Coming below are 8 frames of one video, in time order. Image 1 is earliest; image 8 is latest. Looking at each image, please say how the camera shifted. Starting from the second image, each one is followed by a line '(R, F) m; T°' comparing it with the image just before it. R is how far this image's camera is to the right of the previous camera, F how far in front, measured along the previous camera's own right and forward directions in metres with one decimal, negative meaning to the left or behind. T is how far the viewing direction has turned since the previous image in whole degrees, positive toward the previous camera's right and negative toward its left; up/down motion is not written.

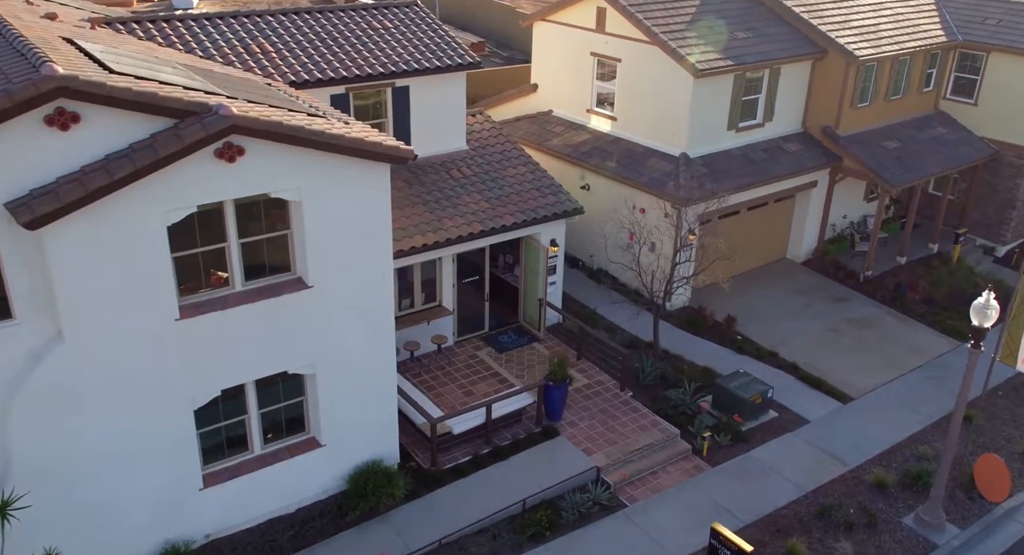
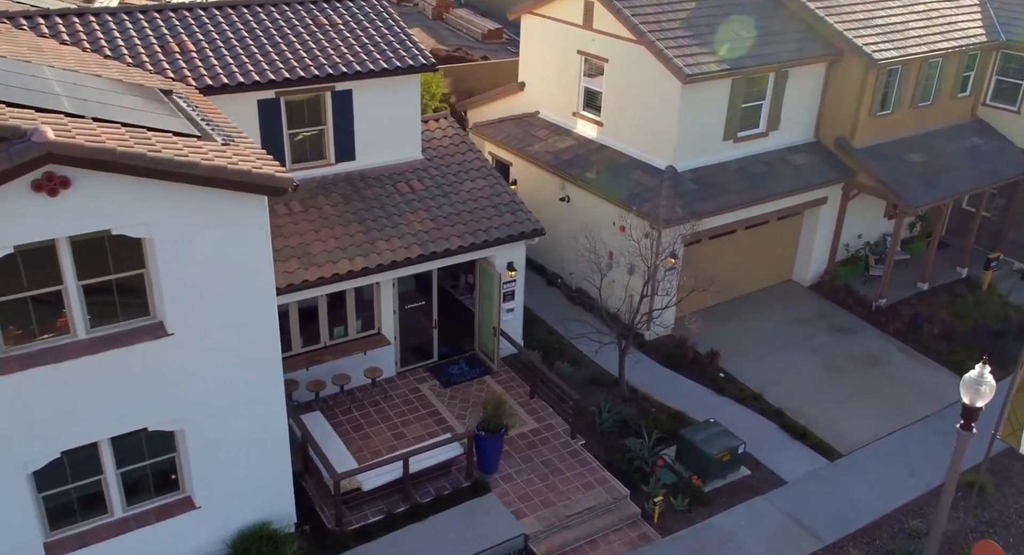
(+2.0, +1.9) m; -4°
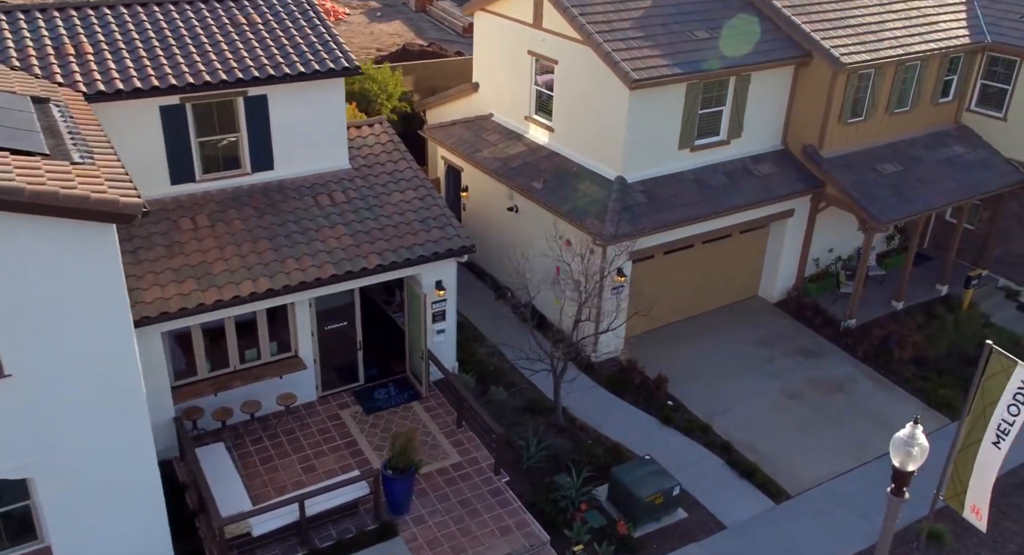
(+1.5, +1.1) m; -1°
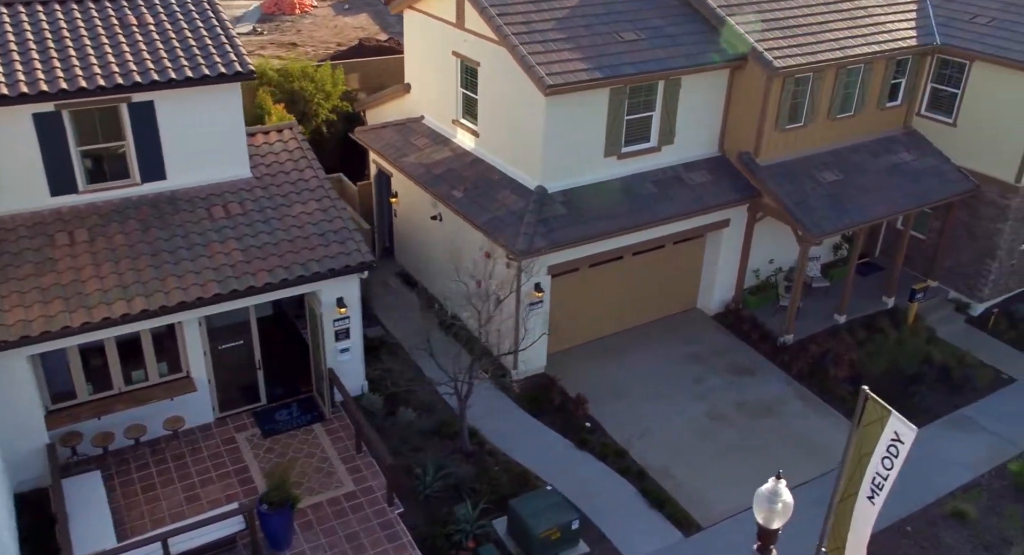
(+1.6, +0.8) m; 0°
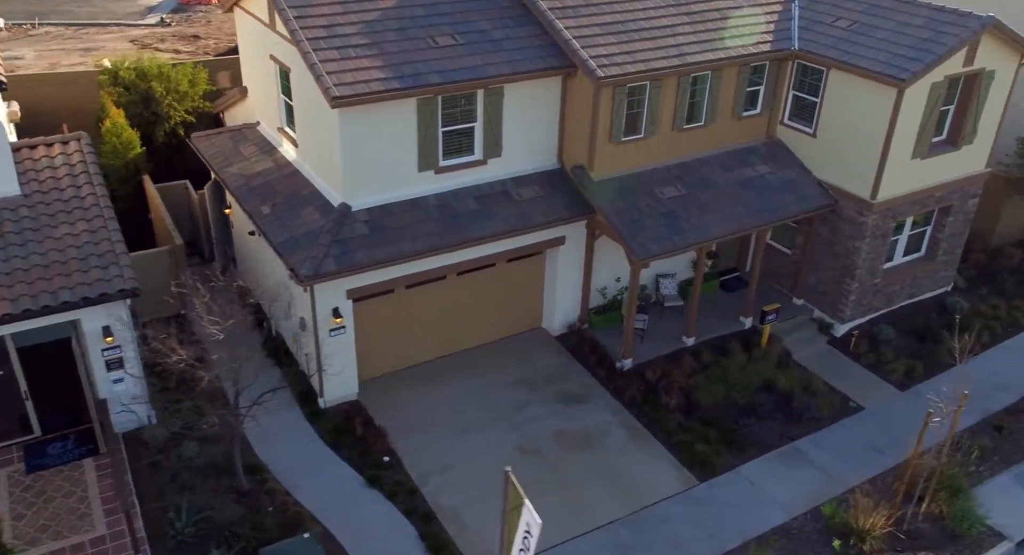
(+3.4, +1.0) m; 0°
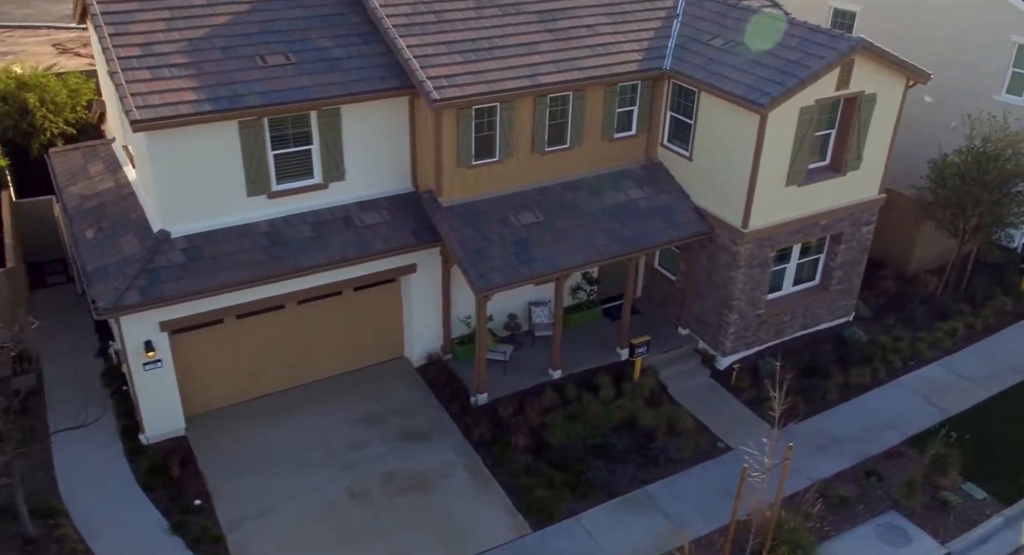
(+3.1, +0.9) m; -1°
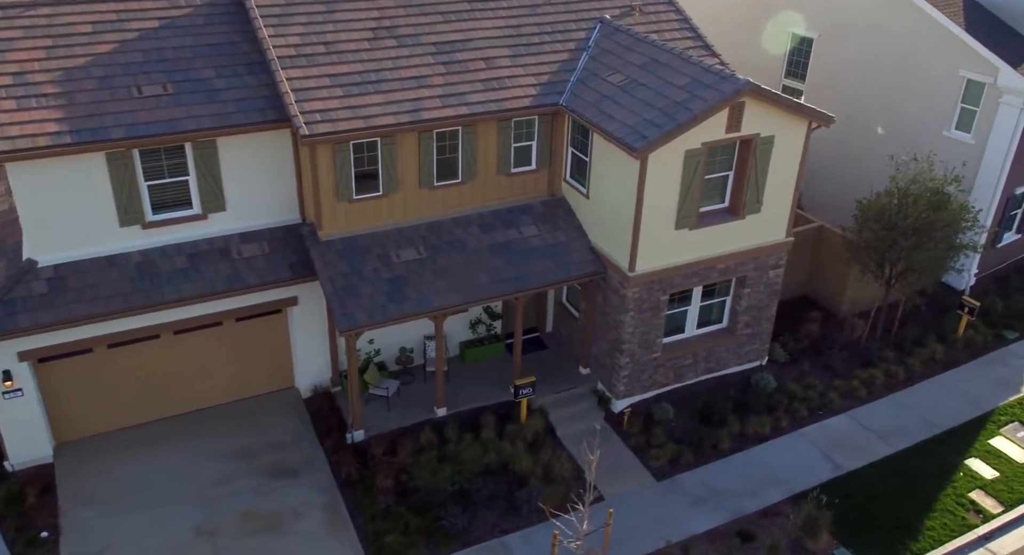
(+3.0, +0.3) m; -3°
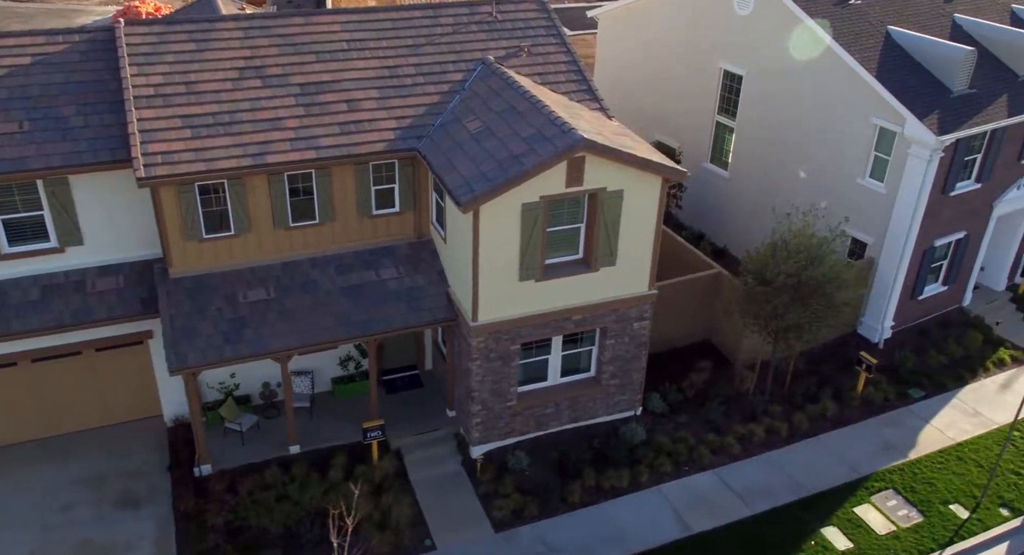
(+3.8, +0.2) m; -4°
